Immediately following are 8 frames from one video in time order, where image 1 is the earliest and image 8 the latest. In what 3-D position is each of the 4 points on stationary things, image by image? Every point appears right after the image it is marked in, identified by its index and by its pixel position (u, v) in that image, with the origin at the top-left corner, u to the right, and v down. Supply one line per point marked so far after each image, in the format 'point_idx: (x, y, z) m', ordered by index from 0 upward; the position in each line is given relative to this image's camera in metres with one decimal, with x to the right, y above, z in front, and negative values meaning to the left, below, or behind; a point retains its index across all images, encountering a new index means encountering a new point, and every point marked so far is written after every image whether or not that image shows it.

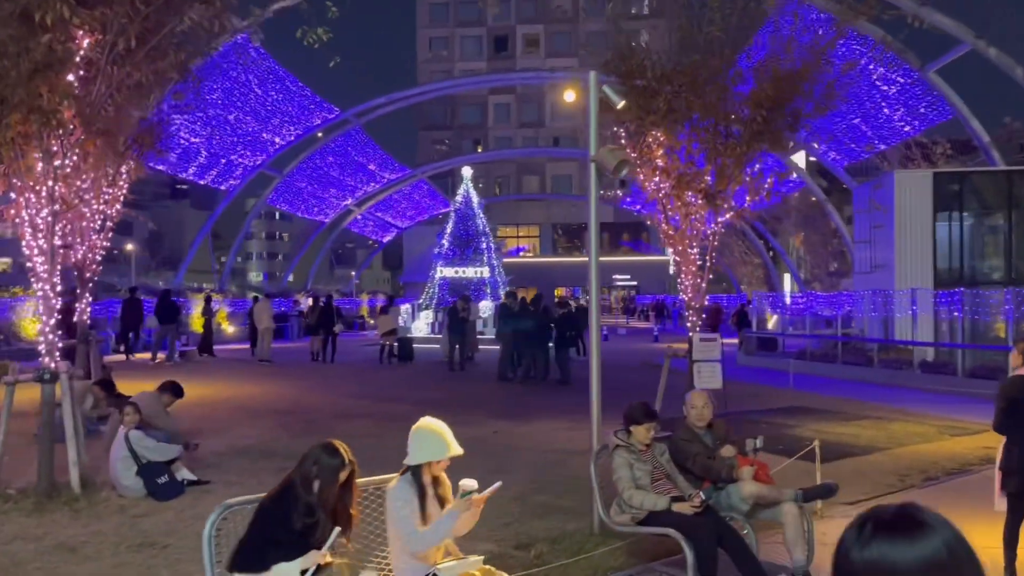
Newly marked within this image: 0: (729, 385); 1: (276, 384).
0: (+4.7, -2.2, +18.2) m
1: (-4.9, -2.0, +17.7) m
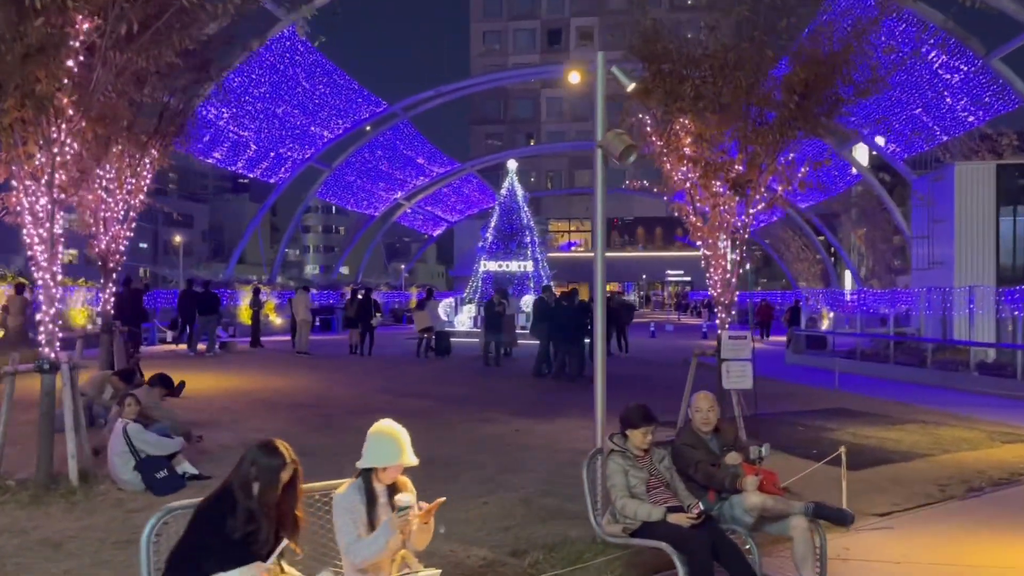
0: (+5.4, -2.1, +17.5) m
1: (-4.2, -1.8, +17.6) m
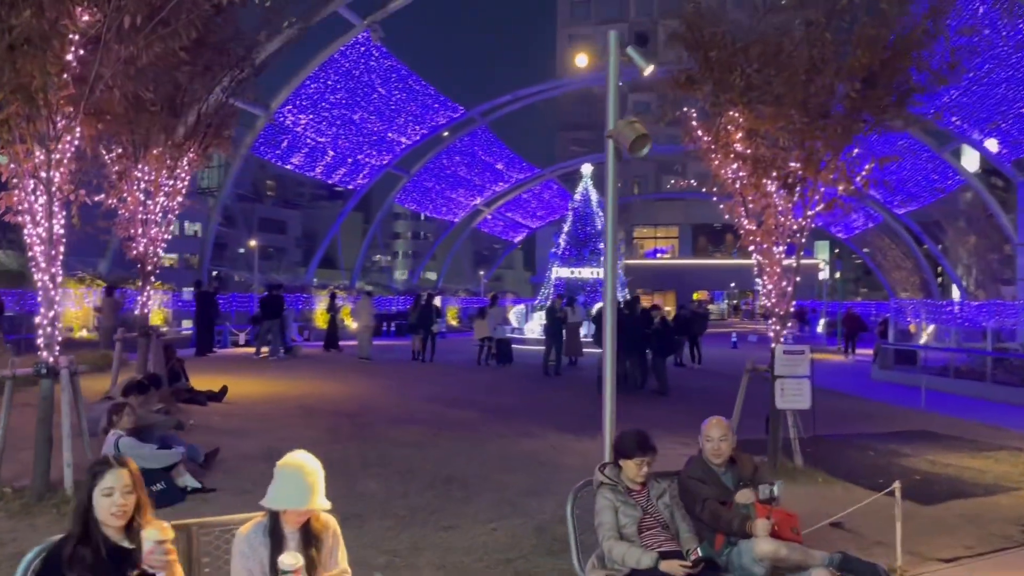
0: (+6.4, -2.3, +16.2) m
1: (-3.0, -1.9, +17.3) m
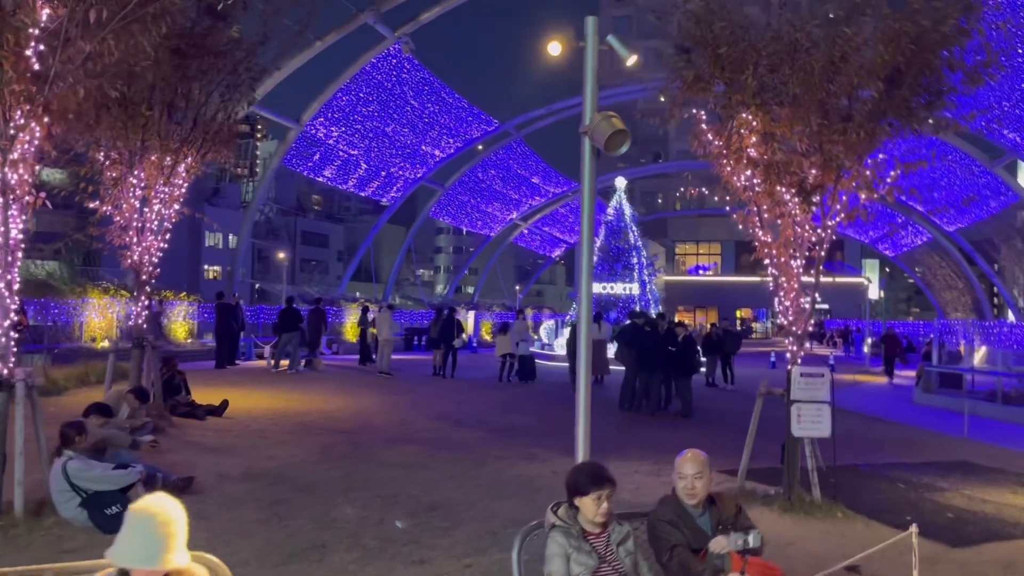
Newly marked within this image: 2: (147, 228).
0: (+6.7, -2.6, +15.3) m
1: (-2.7, -2.2, +16.8) m
2: (-4.9, +0.8, +11.5) m
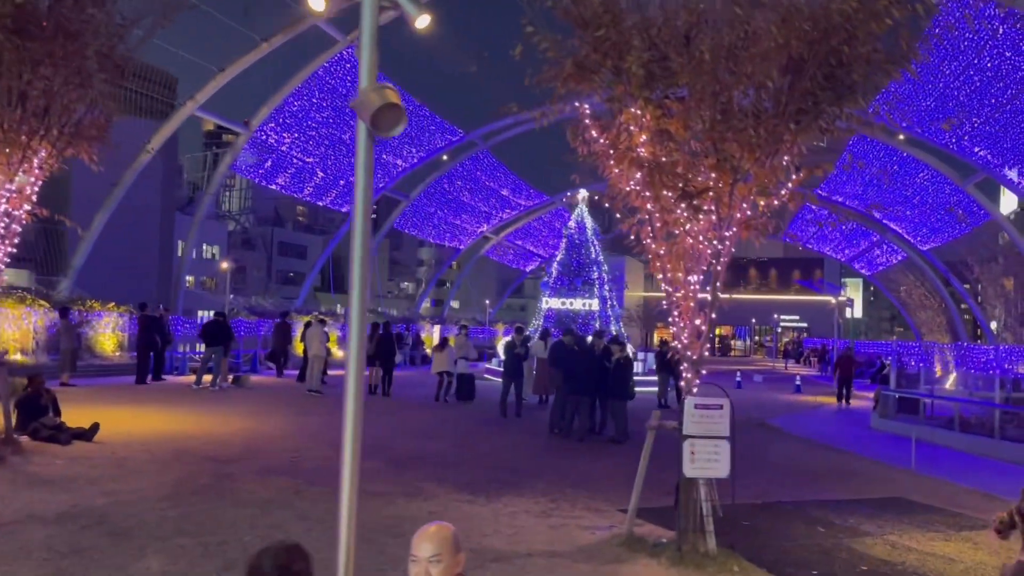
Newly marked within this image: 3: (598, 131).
0: (+5.3, -2.9, +14.2) m
1: (-4.2, -2.4, +15.6) m
2: (-6.2, +0.7, +10.3) m
3: (+0.8, +1.5, +7.9) m
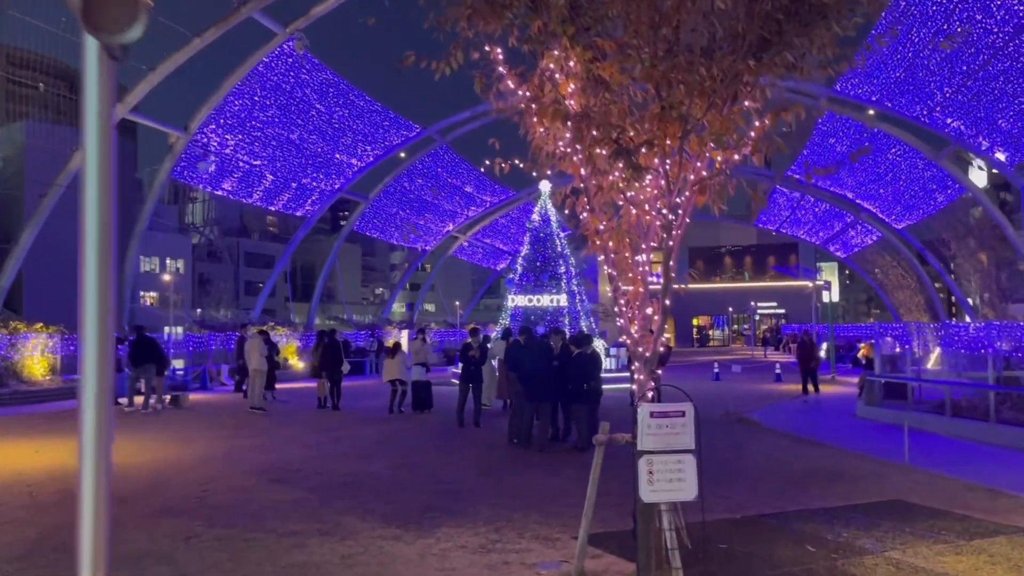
0: (+4.6, -2.6, +12.8) m
1: (-4.9, -2.6, +14.0) m
2: (-7.0, +0.4, +8.7) m
3: (+0.1, +1.6, +6.5) m
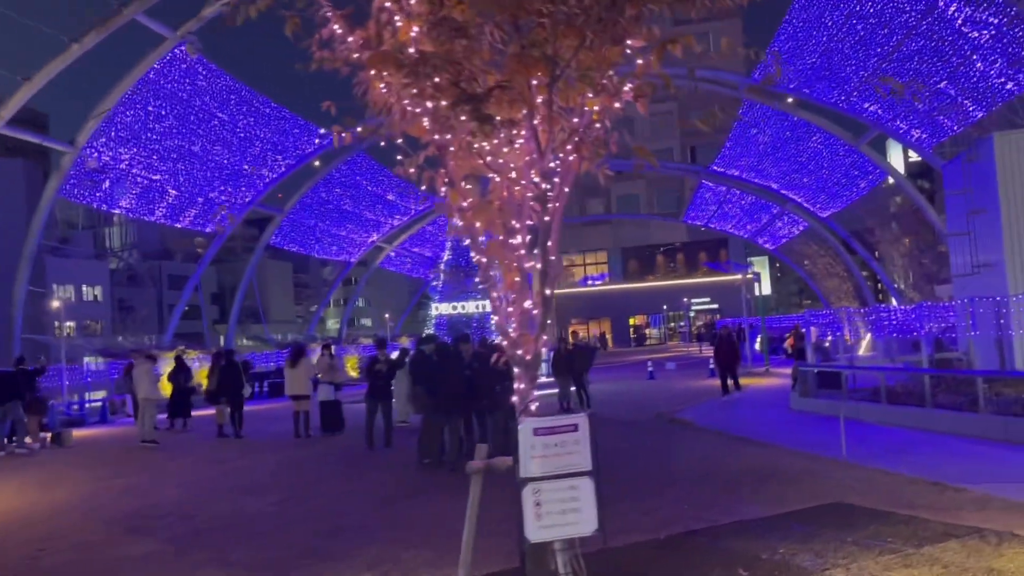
0: (+3.3, -2.4, +11.9) m
1: (-6.2, -2.9, +12.4) m
2: (-8.1, +0.1, +6.9) m
3: (-0.9, +1.6, +5.2) m
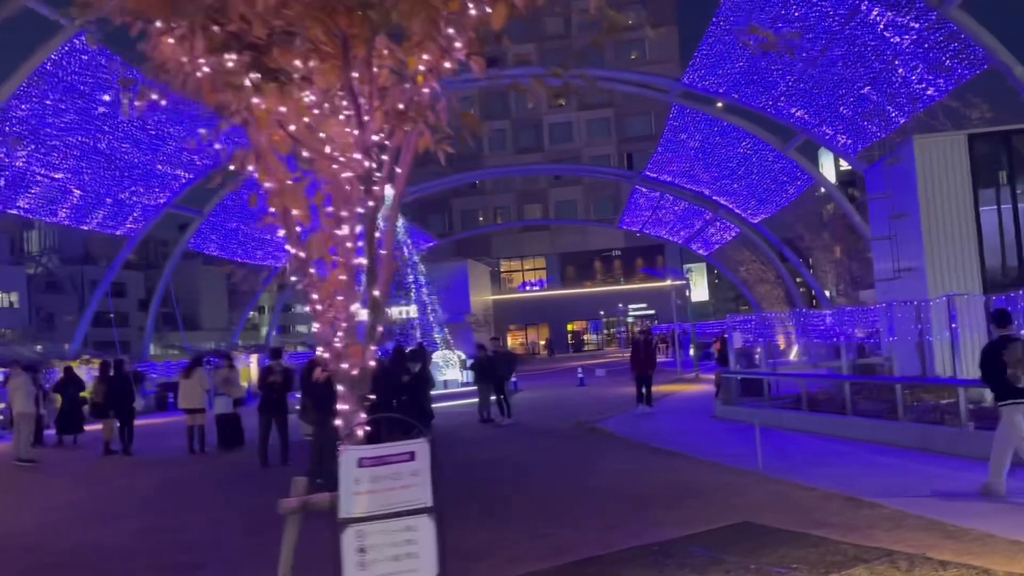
0: (+1.9, -2.5, +11.2) m
1: (-7.6, -3.0, +11.0) m
2: (-9.1, +0.1, +5.5) m
3: (-1.8, +1.6, +4.3) m
